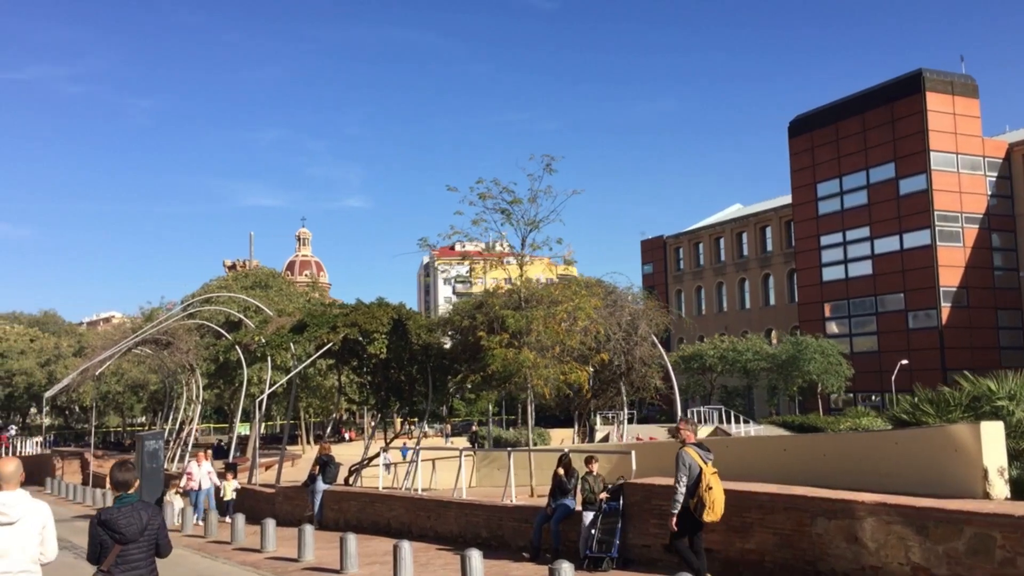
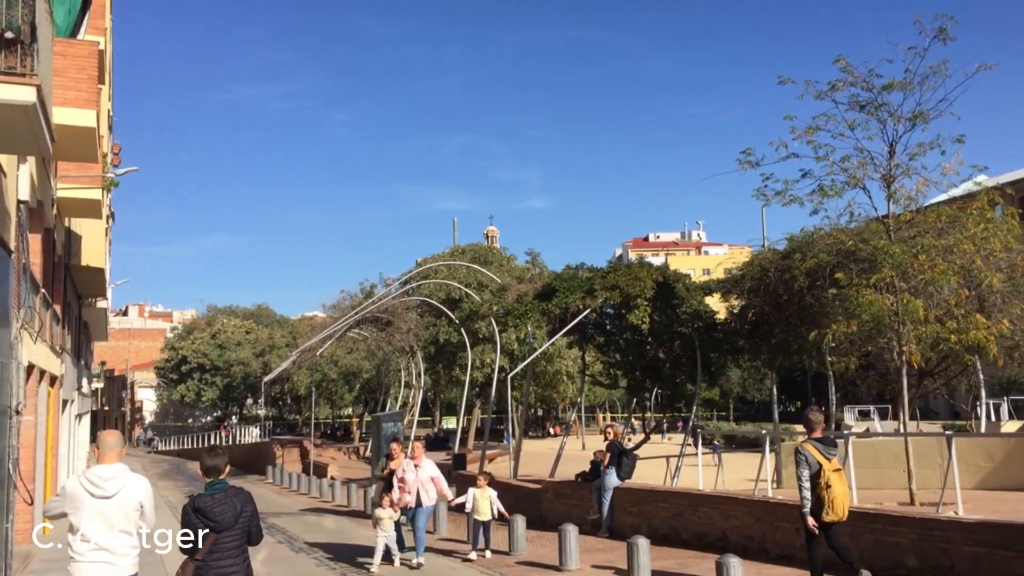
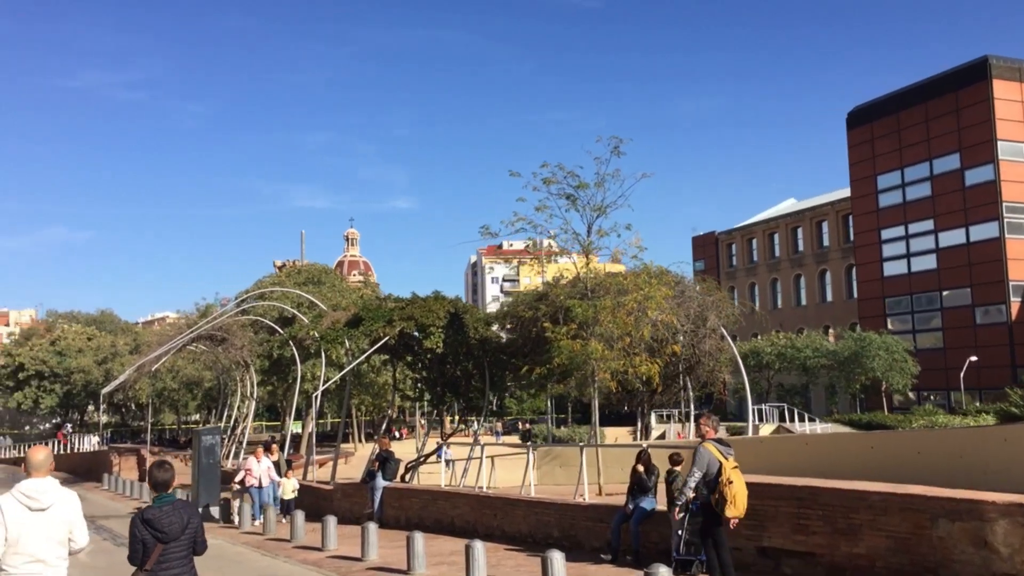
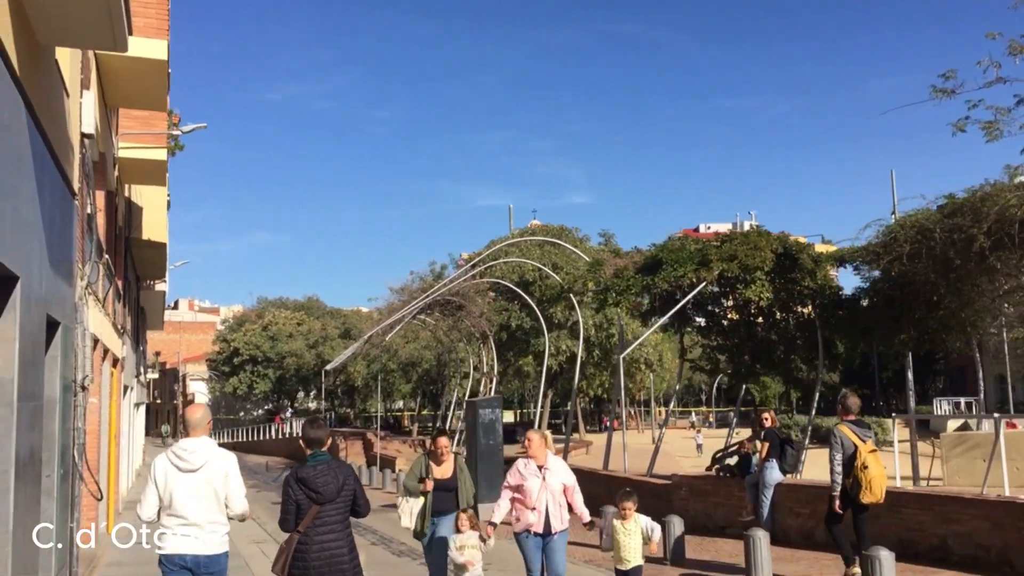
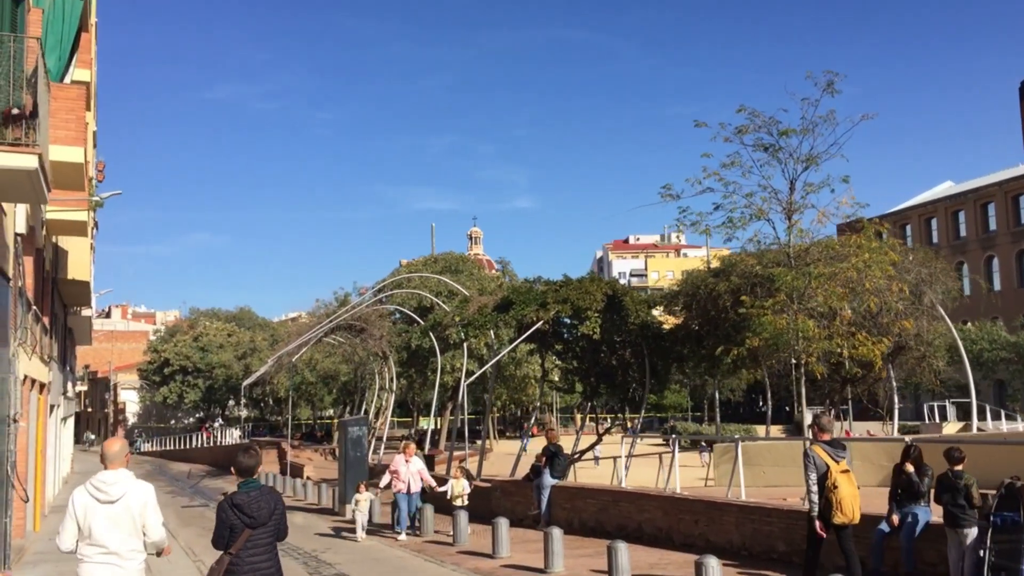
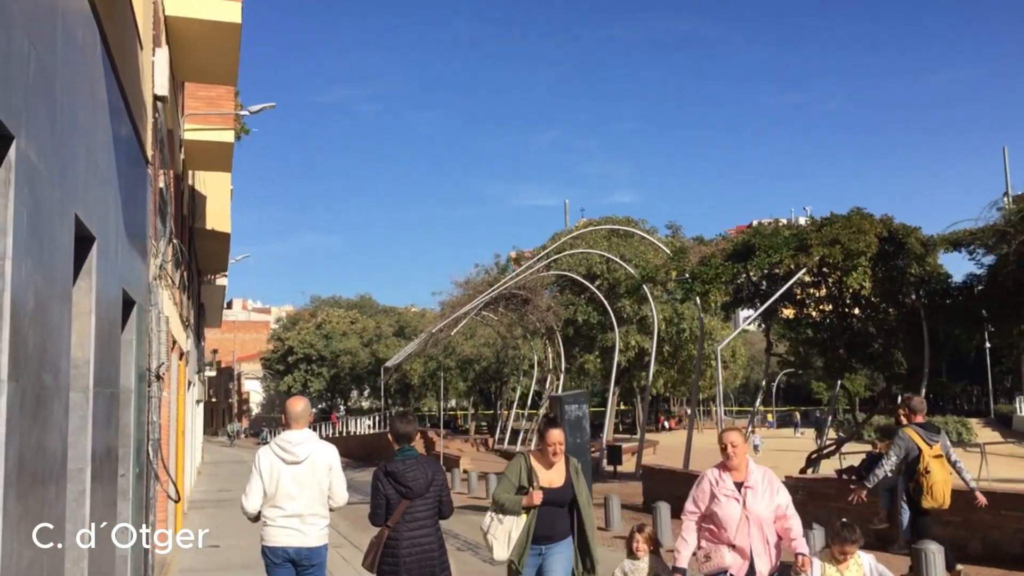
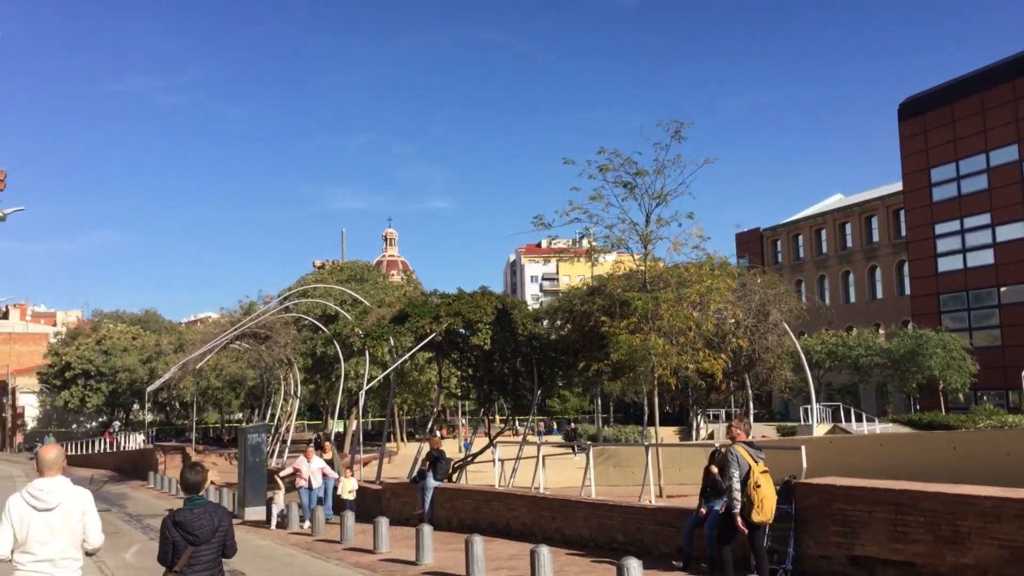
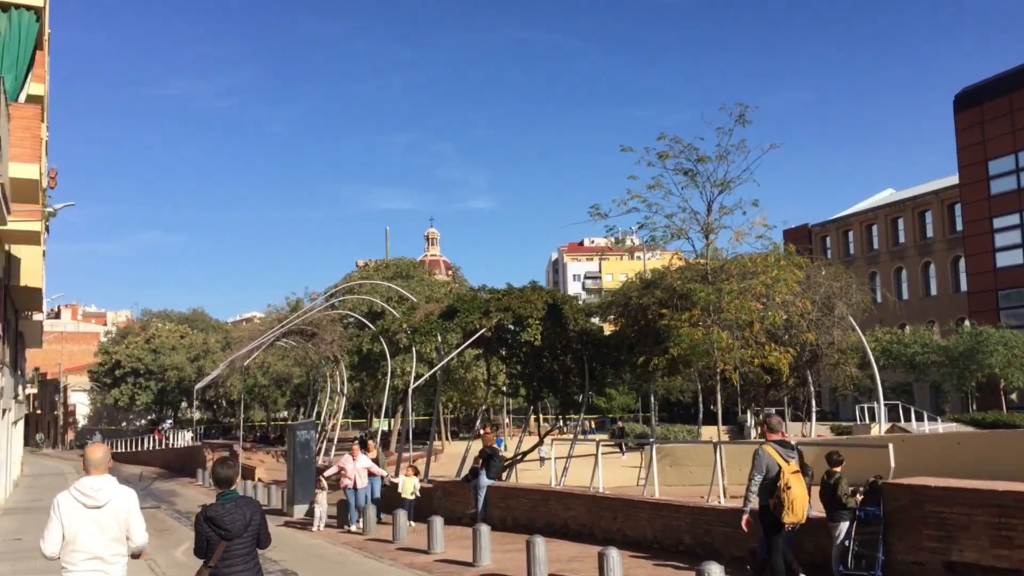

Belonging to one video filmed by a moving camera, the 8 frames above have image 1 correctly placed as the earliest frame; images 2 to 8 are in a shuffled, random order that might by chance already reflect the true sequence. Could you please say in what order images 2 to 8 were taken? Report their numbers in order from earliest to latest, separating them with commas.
3, 7, 8, 5, 2, 4, 6
